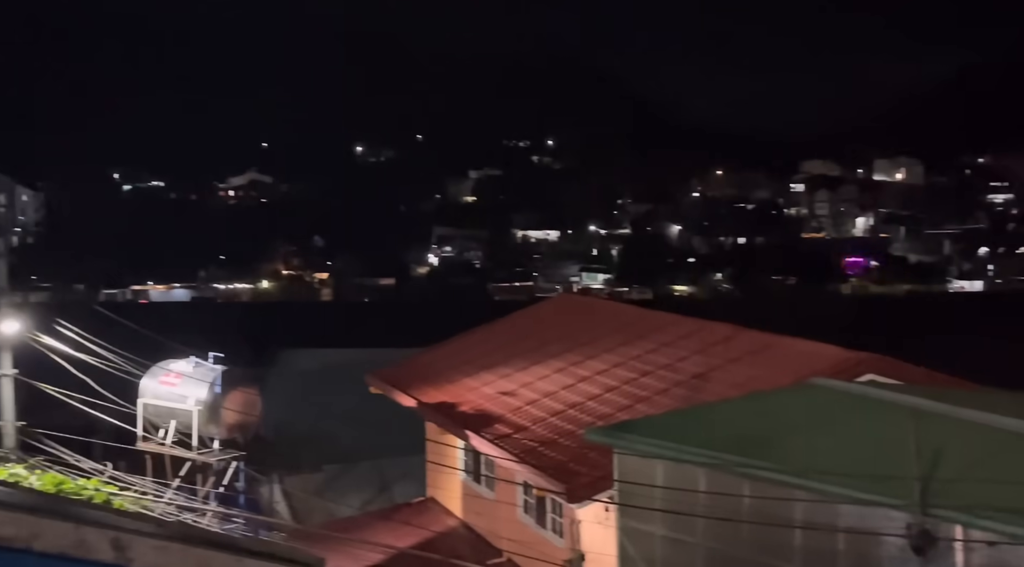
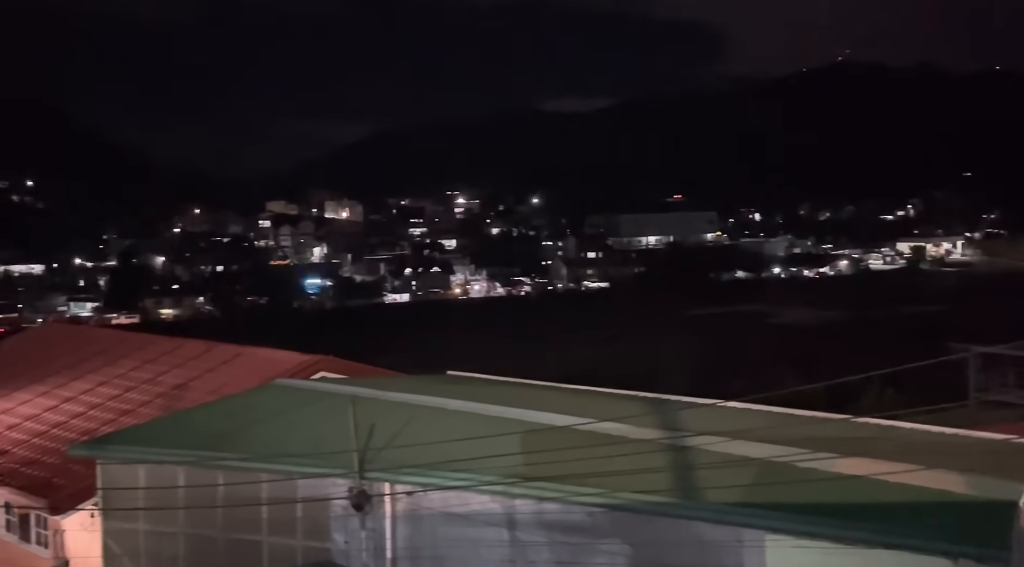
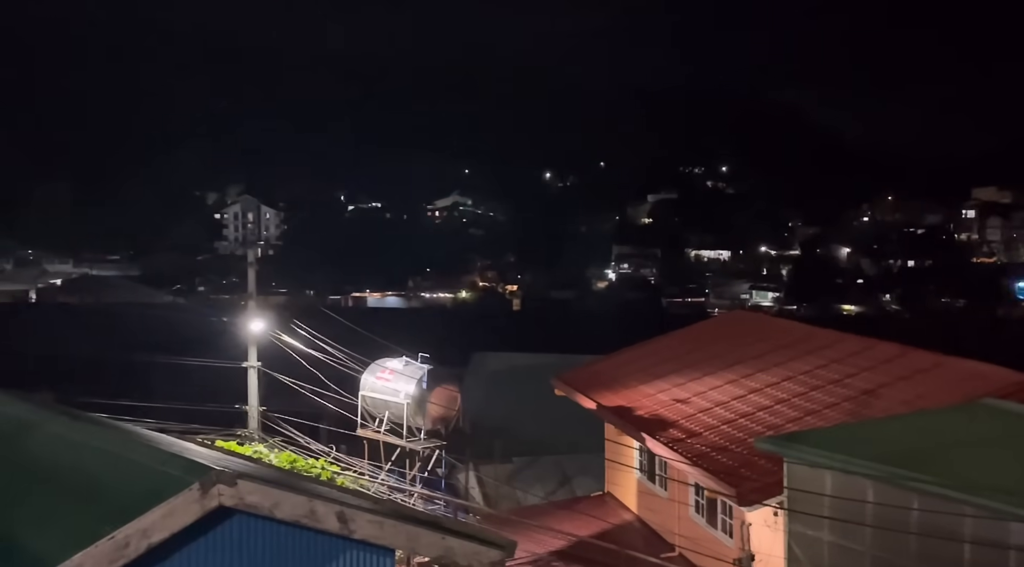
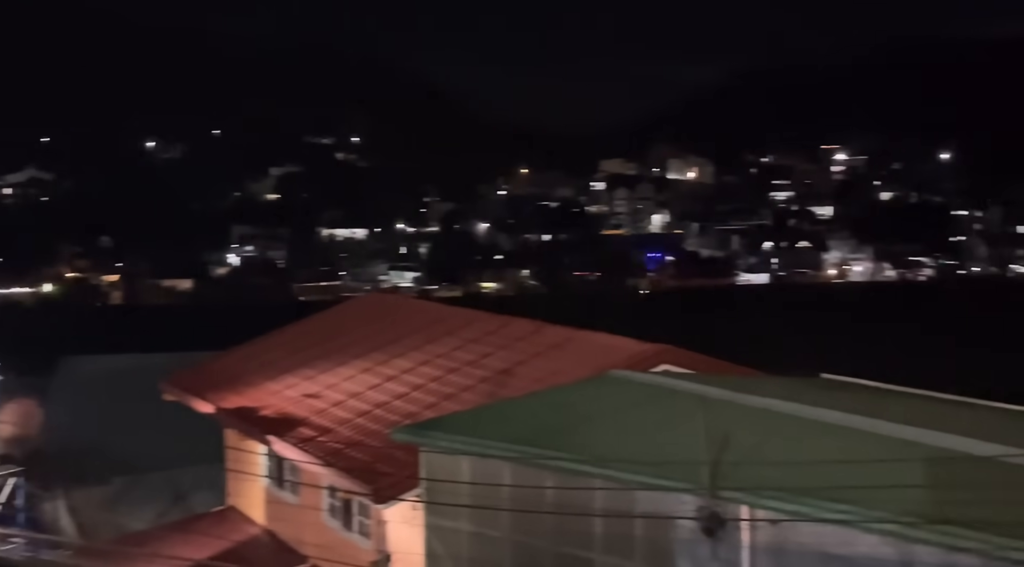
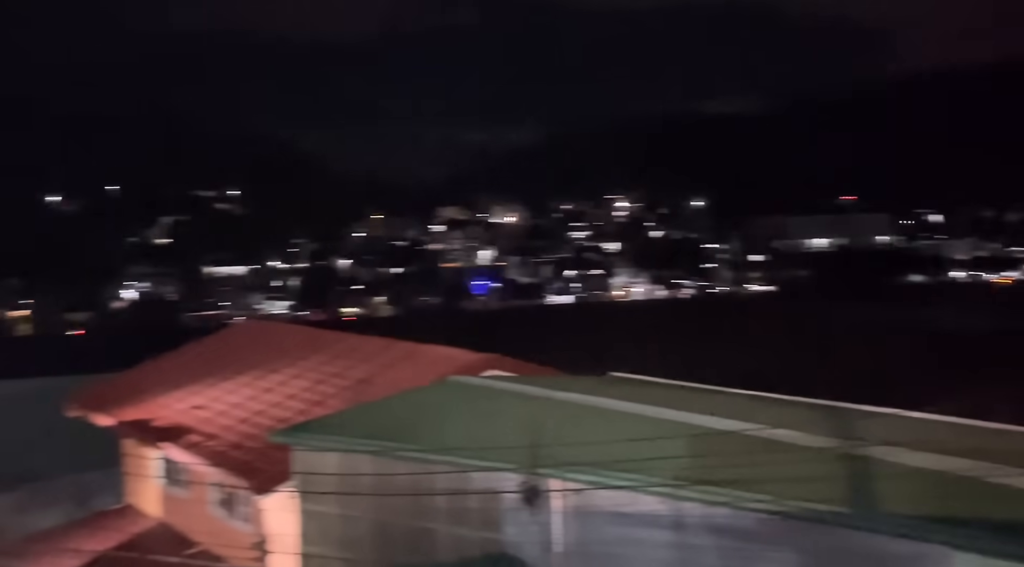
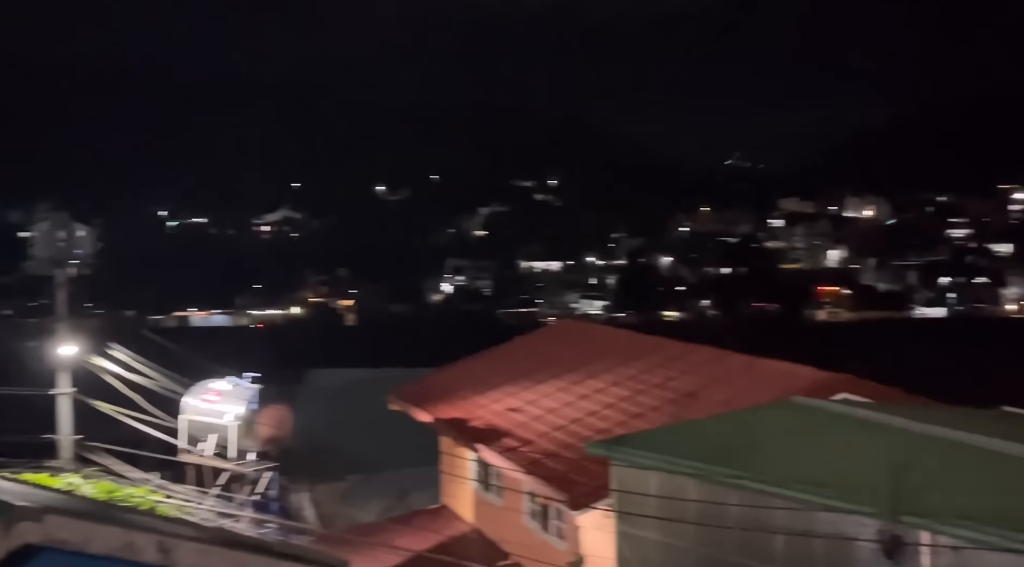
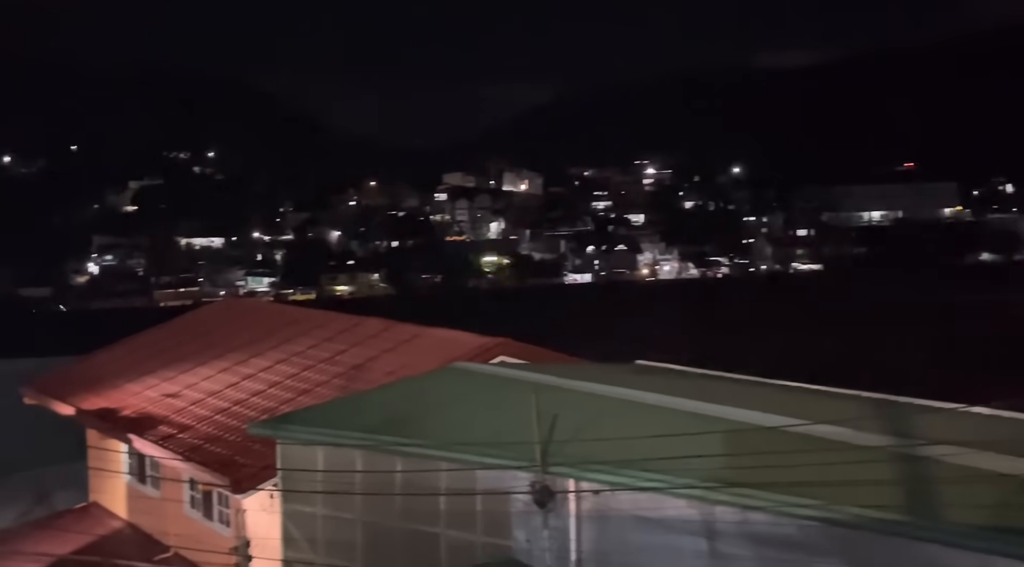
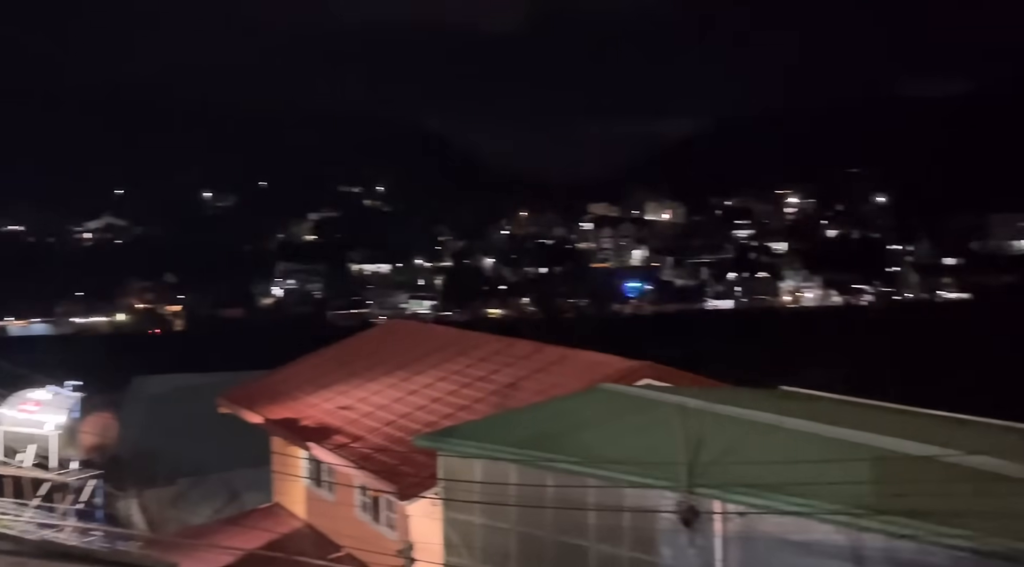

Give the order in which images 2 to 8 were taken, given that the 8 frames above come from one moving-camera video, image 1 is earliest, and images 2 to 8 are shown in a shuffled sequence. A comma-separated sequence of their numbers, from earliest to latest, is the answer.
4, 7, 2, 5, 8, 6, 3
